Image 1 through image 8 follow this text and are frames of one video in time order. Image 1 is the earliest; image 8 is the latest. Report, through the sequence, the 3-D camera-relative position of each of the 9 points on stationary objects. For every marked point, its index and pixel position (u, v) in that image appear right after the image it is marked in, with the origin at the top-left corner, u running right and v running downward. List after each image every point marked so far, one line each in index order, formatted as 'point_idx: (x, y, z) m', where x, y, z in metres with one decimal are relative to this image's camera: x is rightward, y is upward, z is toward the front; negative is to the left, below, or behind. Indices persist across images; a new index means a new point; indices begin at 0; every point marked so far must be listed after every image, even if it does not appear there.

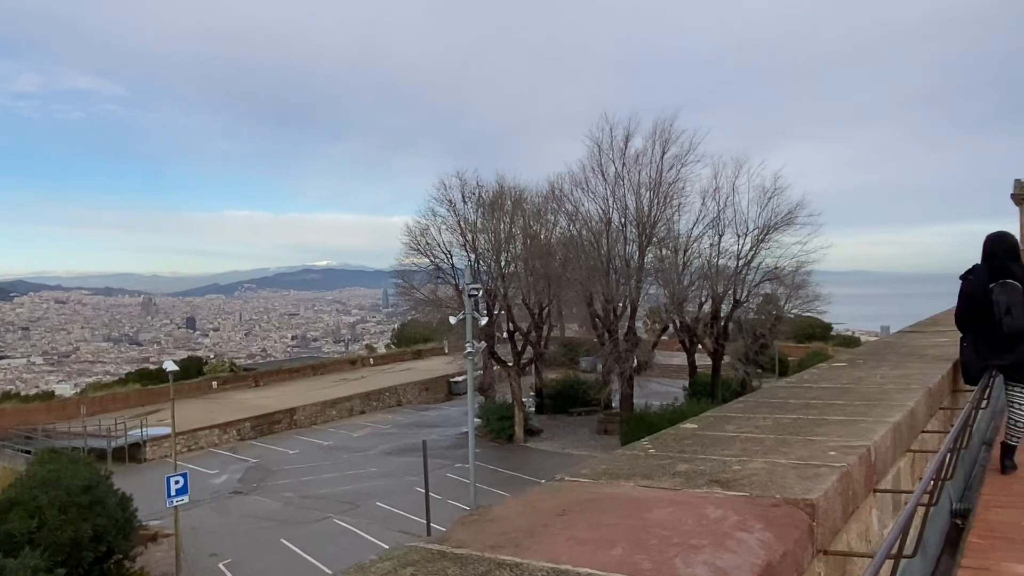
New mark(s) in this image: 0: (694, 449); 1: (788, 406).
0: (+0.6, -0.5, +2.6) m
1: (+1.2, -0.5, +3.5) m
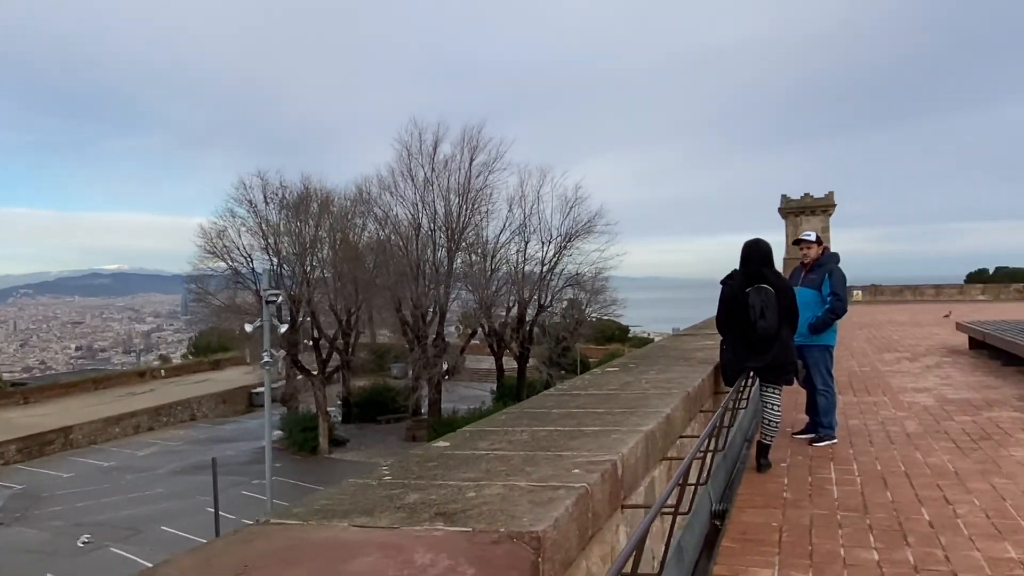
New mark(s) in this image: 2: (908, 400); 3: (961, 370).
0: (-0.2, -0.6, +2.4) m
1: (+0.2, -0.5, +3.3) m
2: (+3.5, -1.0, +7.0) m
3: (+4.8, -0.9, +8.6) m
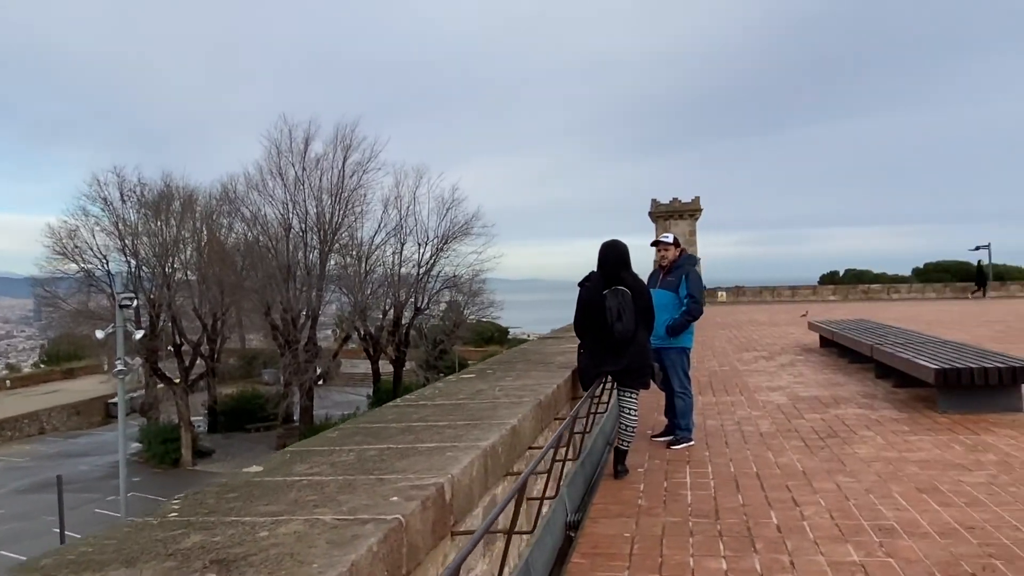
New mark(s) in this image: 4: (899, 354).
0: (-0.7, -0.6, +2.0) m
1: (-0.5, -0.5, +3.0) m
2: (+2.3, -1.0, +7.2) m
3: (+3.4, -0.9, +9.0) m
4: (+3.5, -0.6, +7.2) m
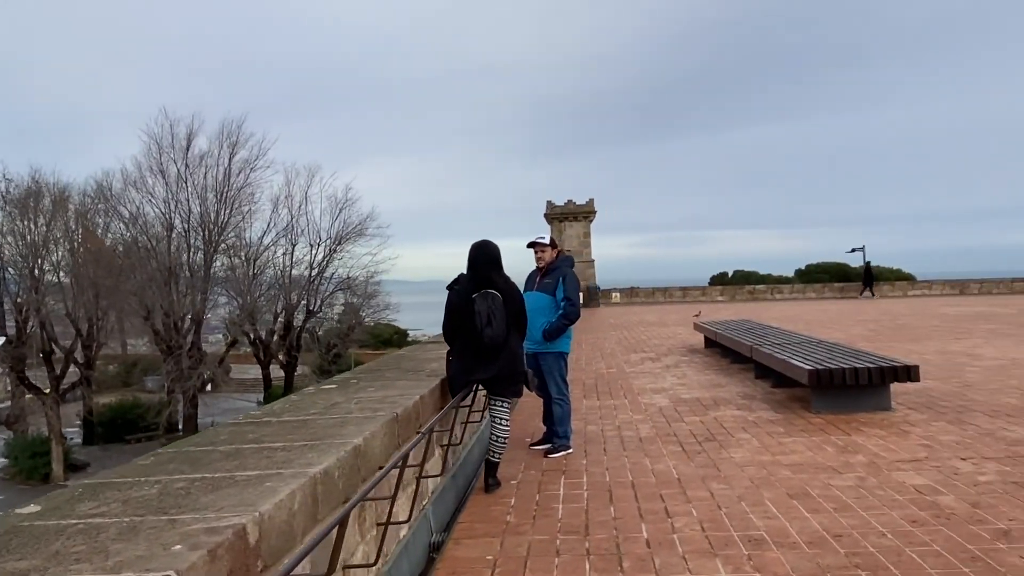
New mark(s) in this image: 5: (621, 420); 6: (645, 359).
0: (-1.1, -0.6, +1.6) m
1: (-1.0, -0.6, +2.7) m
2: (+1.2, -1.0, +7.1) m
3: (+2.1, -0.9, +9.0) m
4: (+2.4, -0.6, +7.2) m
5: (+0.8, -1.0, +6.2) m
6: (+1.8, -0.9, +10.7) m
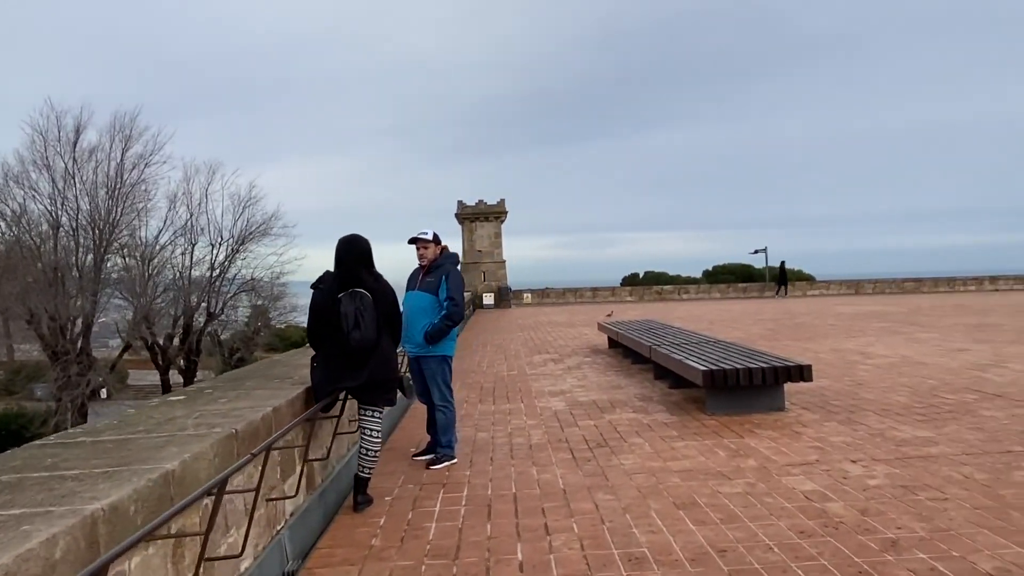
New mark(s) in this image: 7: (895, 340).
0: (-1.5, -0.6, +1.2) m
1: (-1.5, -0.6, +2.2) m
2: (+0.3, -1.0, +6.9) m
3: (+0.9, -0.9, +8.9) m
4: (+1.4, -0.6, +7.1) m
5: (0.0, -1.0, +5.9) m
6: (+0.5, -0.9, +10.4) m
7: (+4.9, -0.7, +10.2) m
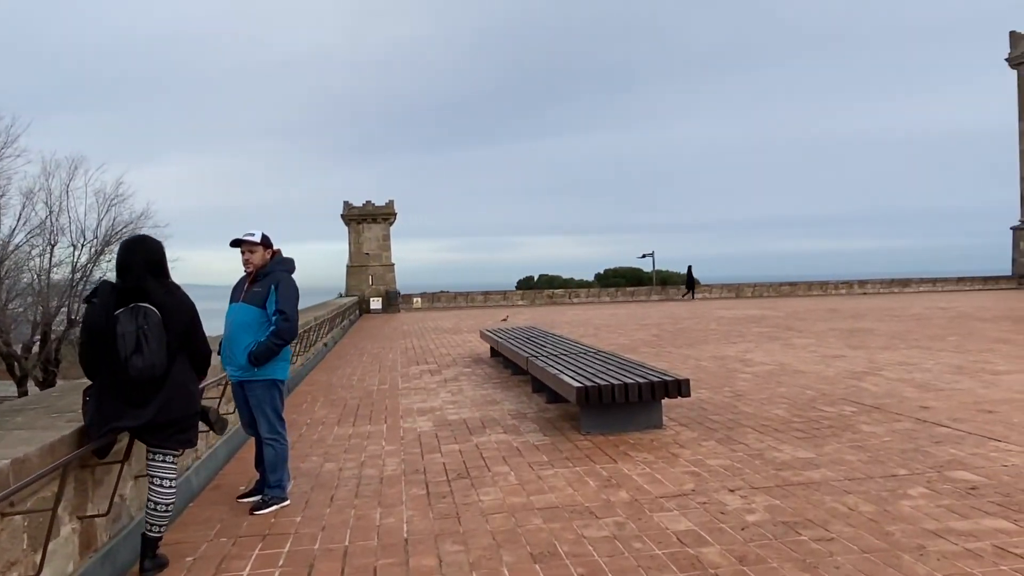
0: (-1.8, -0.6, +0.4) m
1: (-1.9, -0.6, +1.4) m
2: (-0.8, -1.1, +6.2) m
3: (-0.4, -1.0, +8.3) m
4: (+0.3, -0.7, +6.6) m
5: (-0.9, -1.1, +5.2) m
6: (-1.1, -1.0, +9.8) m
7: (+3.3, -0.7, +10.1) m
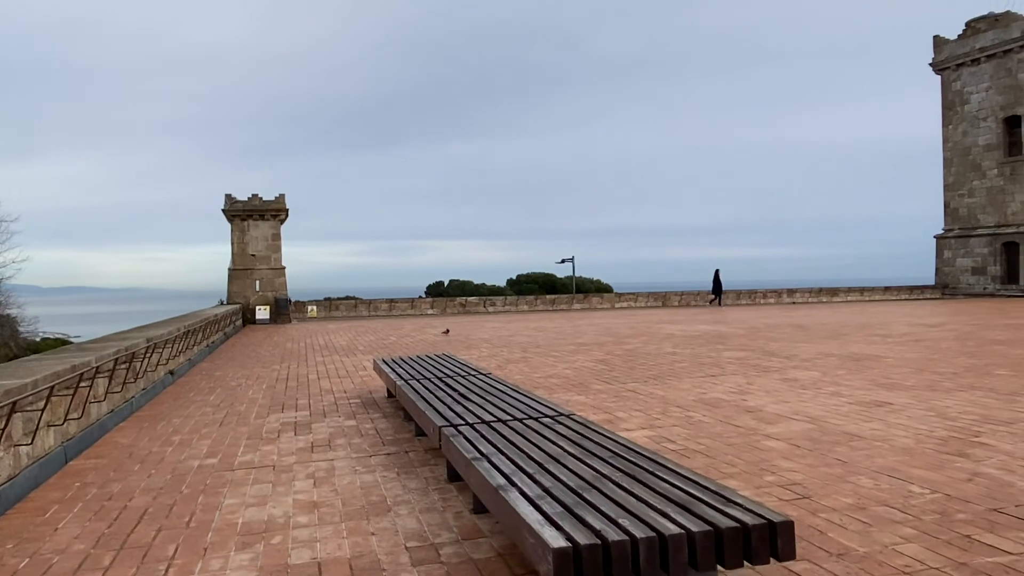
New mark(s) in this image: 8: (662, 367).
0: (-1.5, -0.7, -2.7) m
1: (-1.8, -0.7, -1.7) m
2: (-1.2, -1.2, +3.2) m
3: (-1.0, -1.1, +5.3) m
4: (-0.1, -0.8, +3.7) m
5: (-1.2, -1.2, +2.2) m
6: (-1.9, -1.1, +6.7) m
7: (+2.4, -0.9, +7.5) m
8: (+1.7, -0.9, +9.1) m
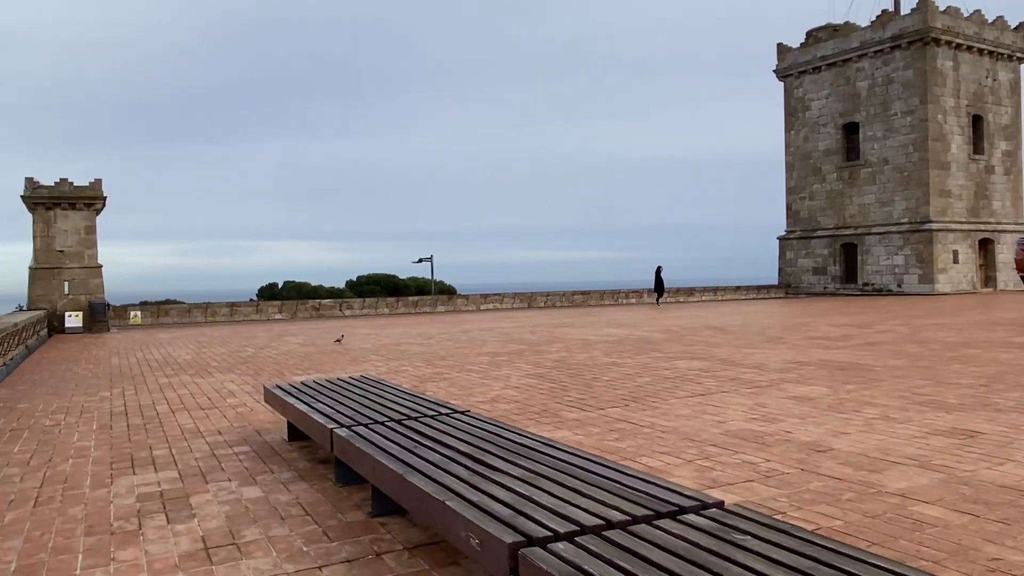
0: (+0.3, -0.7, -4.8) m
1: (-0.1, -0.7, -3.9) m
2: (-0.6, -1.2, +1.1) m
3: (-0.9, -1.1, +3.2) m
4: (+0.3, -0.8, +1.8) m
5: (-0.4, -1.2, +0.1) m
6: (-2.0, -1.1, +4.4) m
7: (+2.1, -0.9, +6.0) m
8: (+1.1, -0.9, +7.4) m
